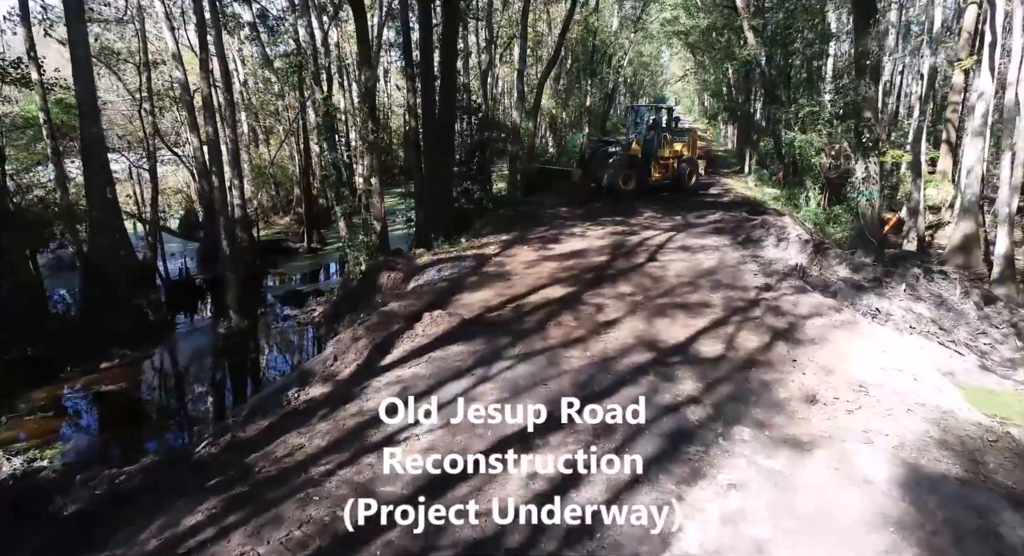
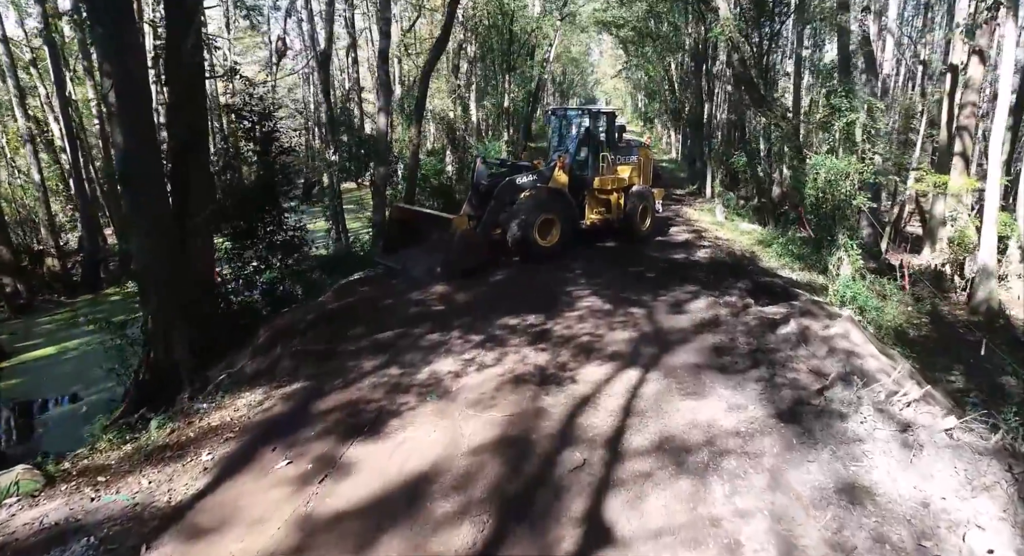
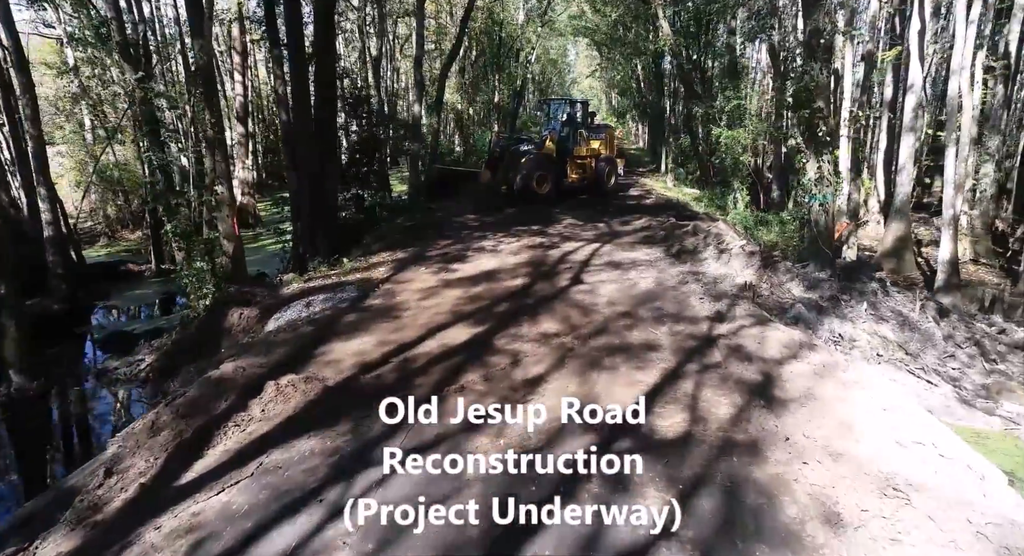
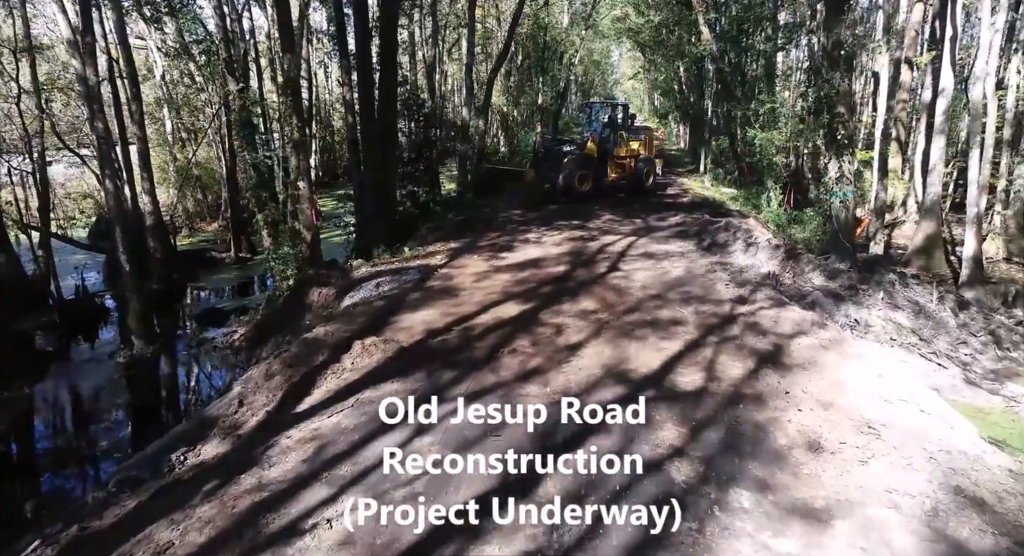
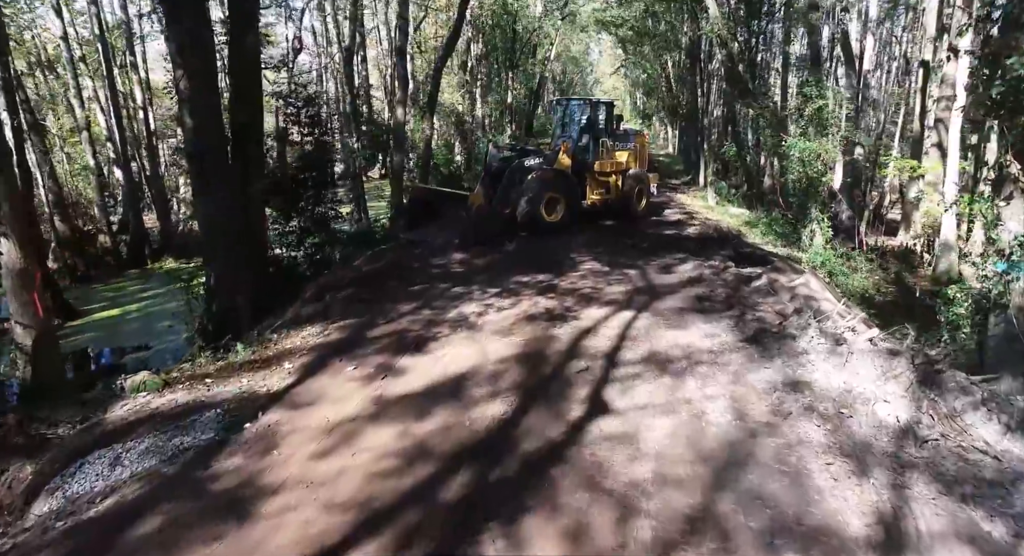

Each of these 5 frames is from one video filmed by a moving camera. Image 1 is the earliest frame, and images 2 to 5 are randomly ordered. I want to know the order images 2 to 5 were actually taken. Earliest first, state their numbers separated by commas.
4, 3, 5, 2
